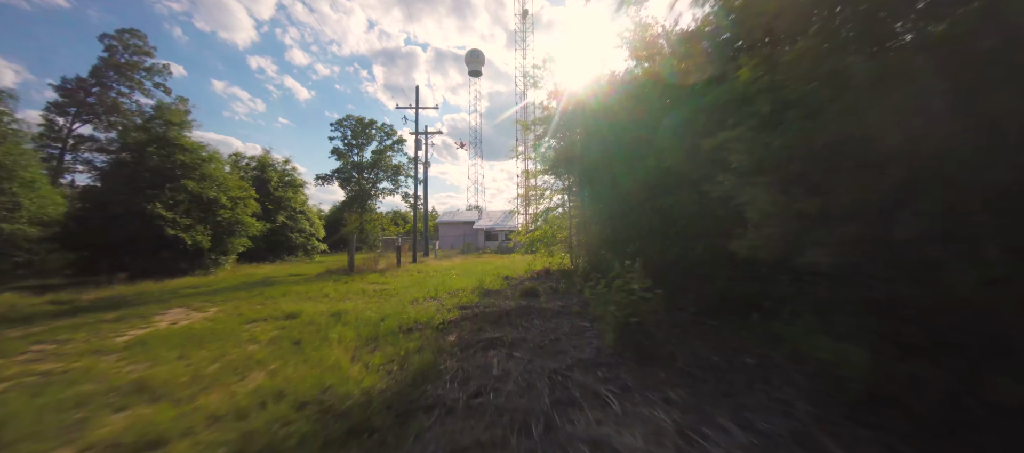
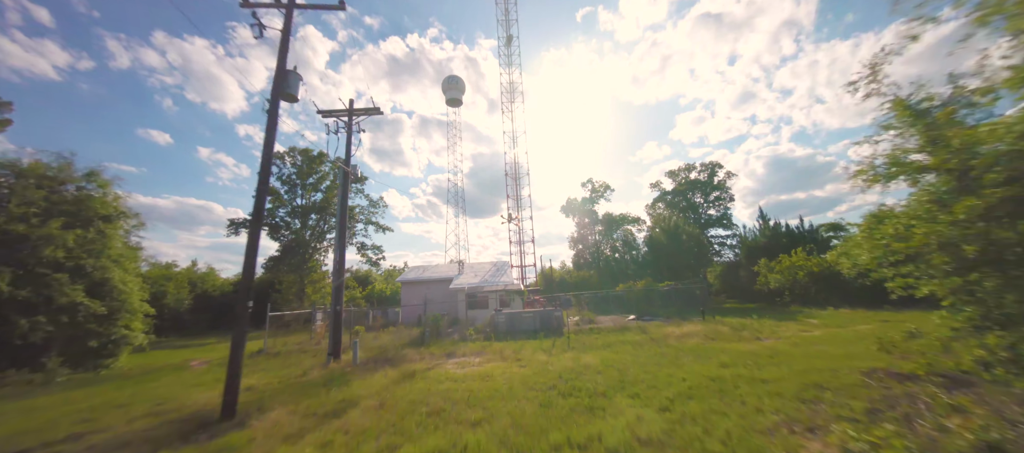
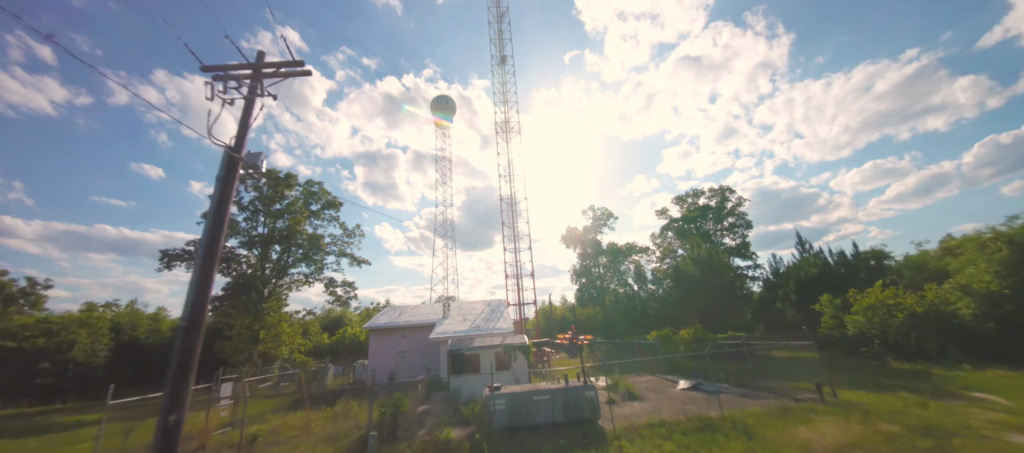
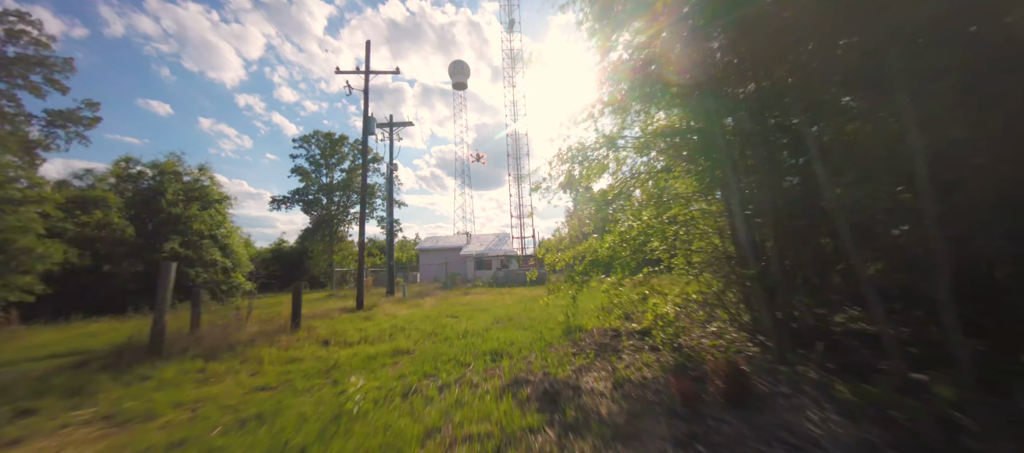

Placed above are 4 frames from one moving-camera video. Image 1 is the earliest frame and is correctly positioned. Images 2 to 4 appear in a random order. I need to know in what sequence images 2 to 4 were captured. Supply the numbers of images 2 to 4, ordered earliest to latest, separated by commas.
4, 2, 3
